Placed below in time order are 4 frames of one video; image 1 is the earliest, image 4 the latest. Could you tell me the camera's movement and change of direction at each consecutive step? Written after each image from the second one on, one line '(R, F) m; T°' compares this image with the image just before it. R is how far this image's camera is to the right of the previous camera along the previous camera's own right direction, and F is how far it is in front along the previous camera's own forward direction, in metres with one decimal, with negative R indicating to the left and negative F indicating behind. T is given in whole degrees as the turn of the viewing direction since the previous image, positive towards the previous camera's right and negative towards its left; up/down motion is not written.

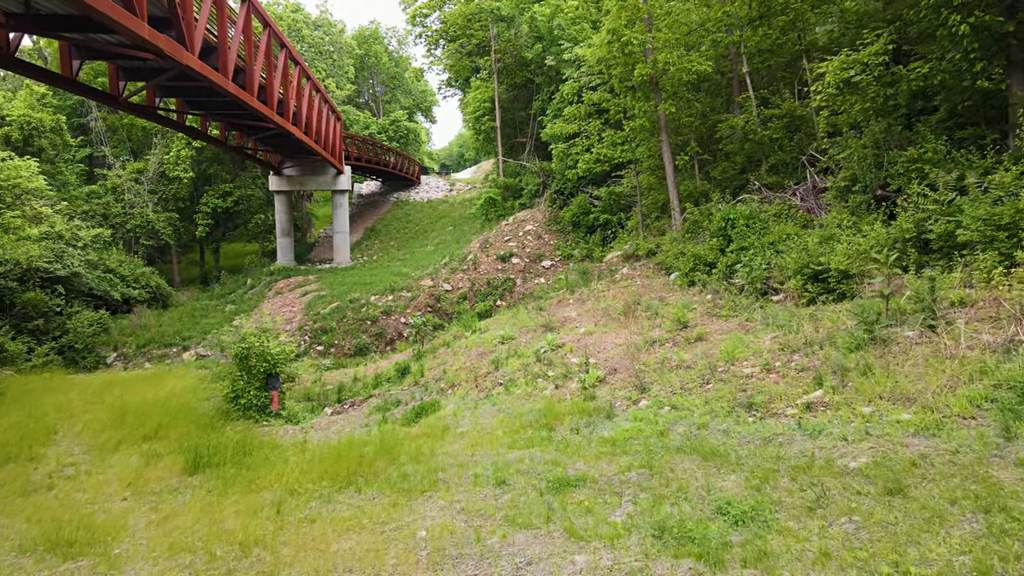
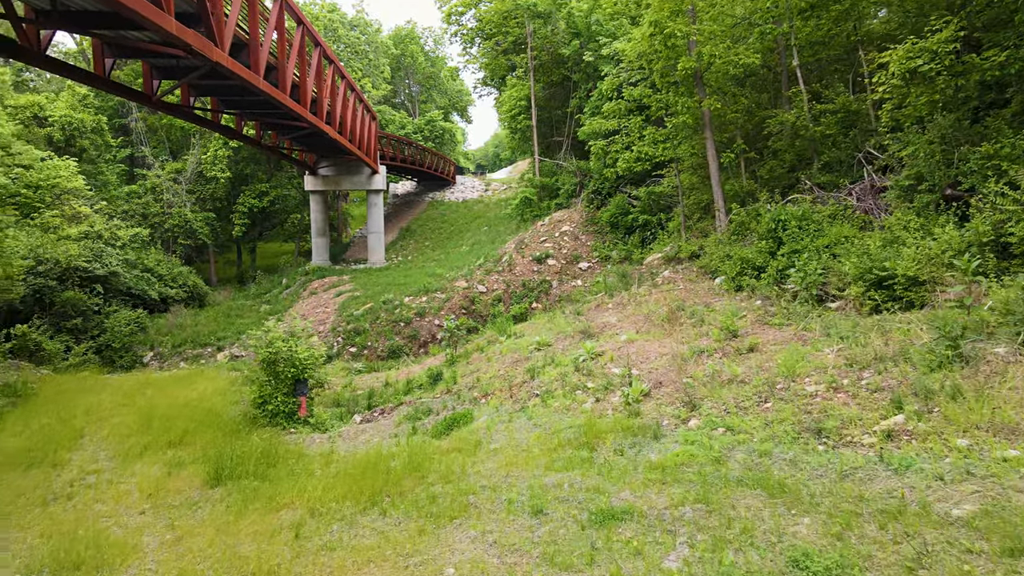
(0.0, +0.4) m; -3°
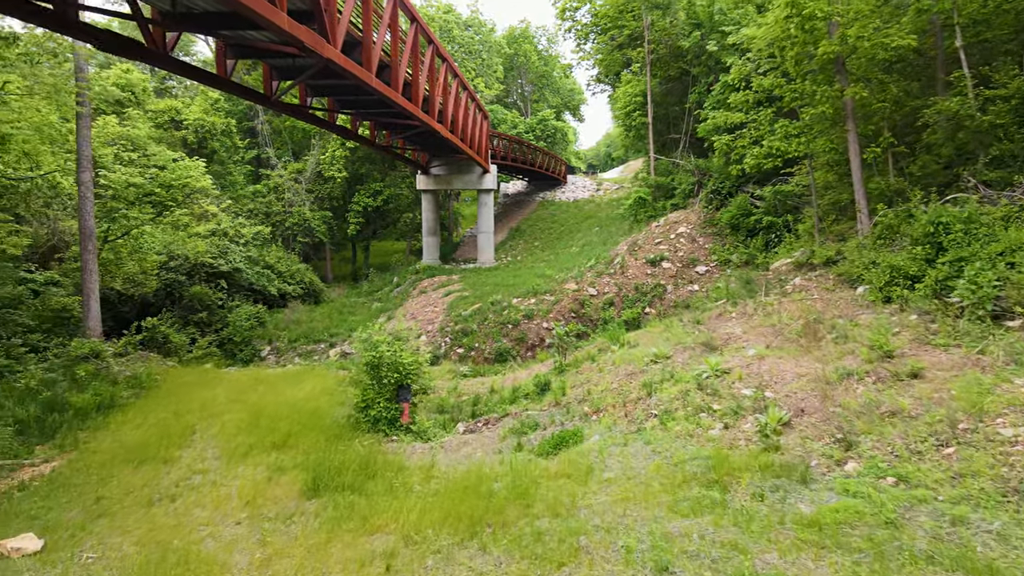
(-0.1, +0.5) m; -9°
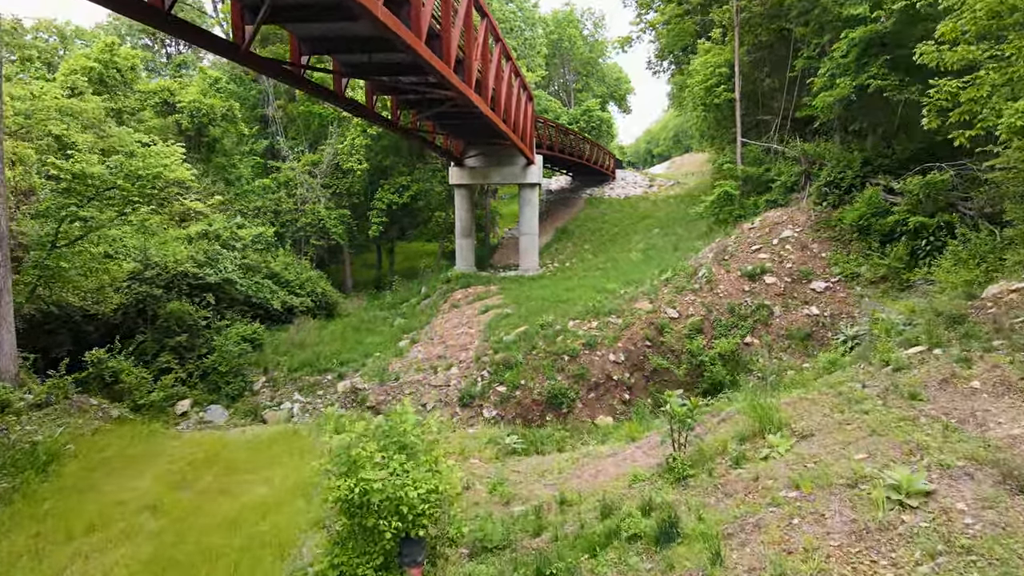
(-0.4, +3.5) m; -3°
